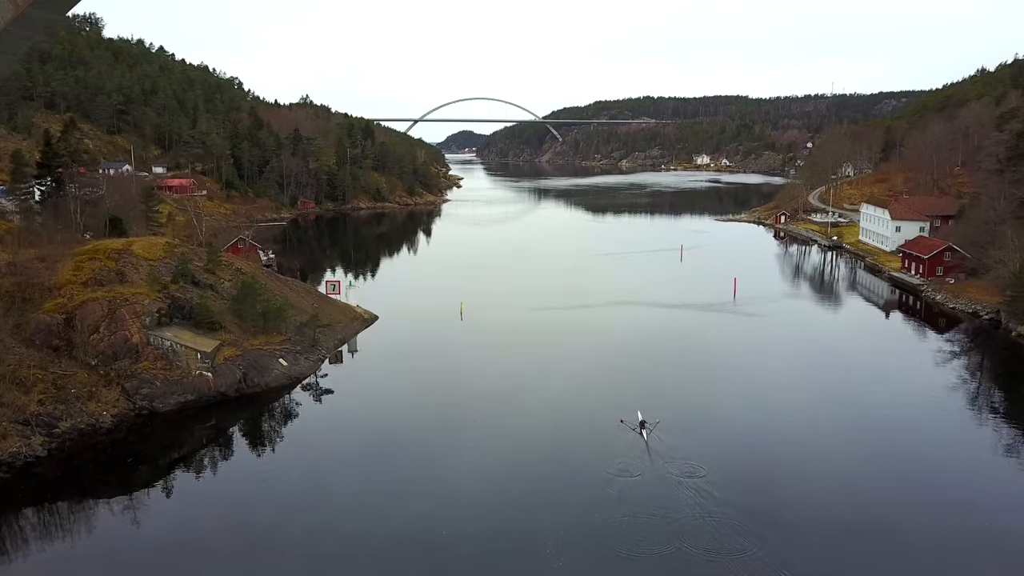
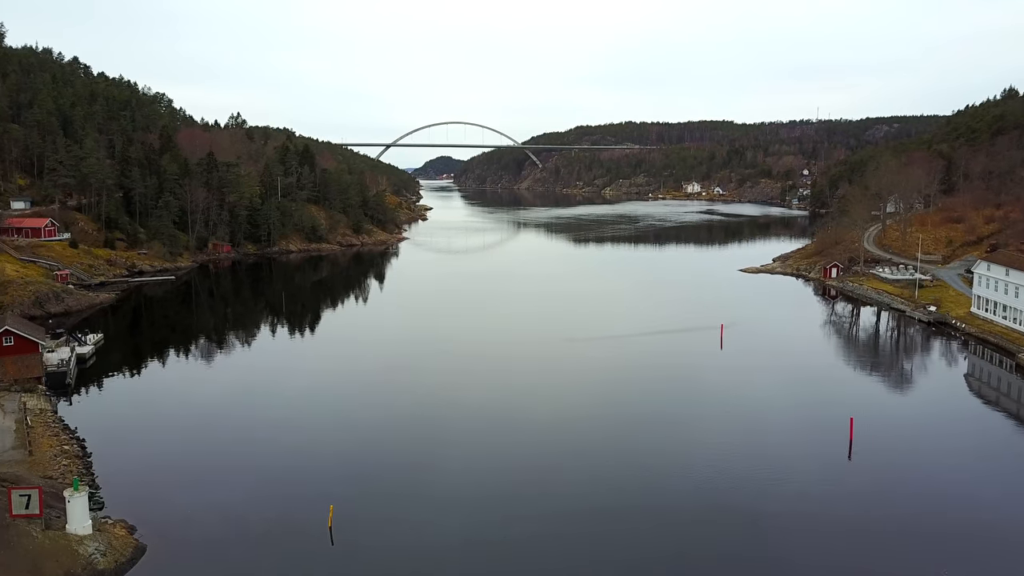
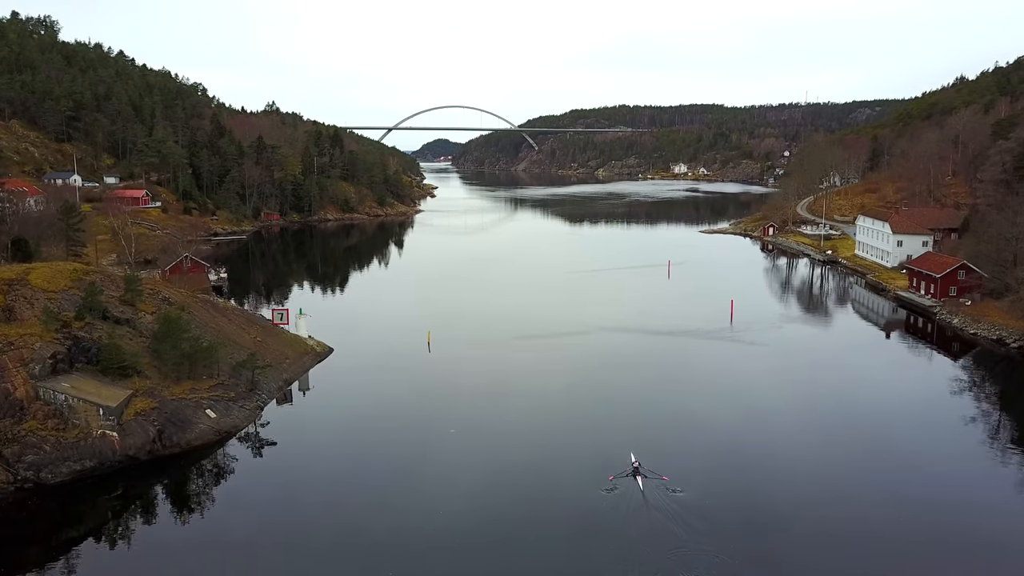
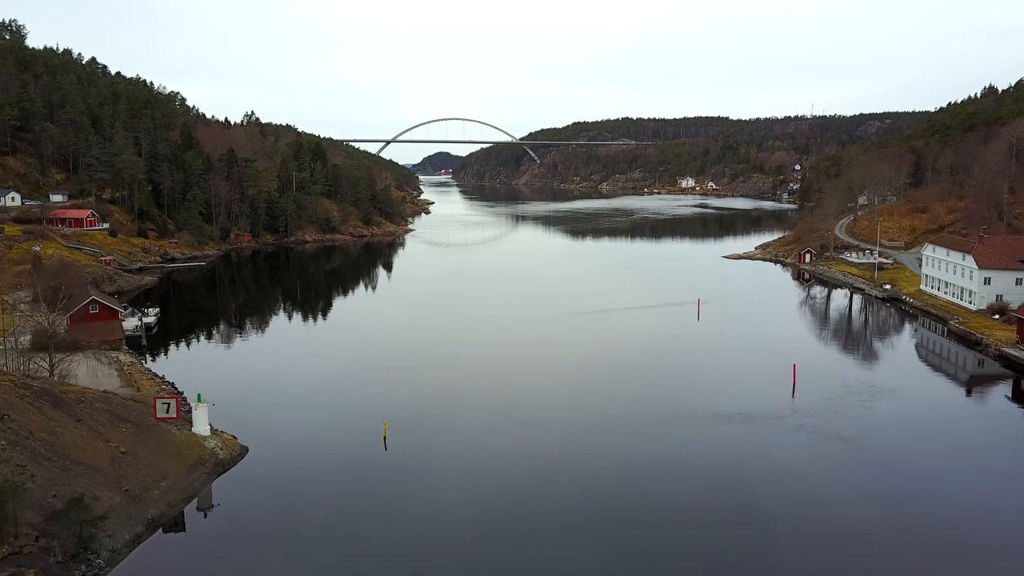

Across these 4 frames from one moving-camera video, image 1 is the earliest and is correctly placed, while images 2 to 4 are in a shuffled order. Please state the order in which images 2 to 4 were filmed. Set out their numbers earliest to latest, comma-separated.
3, 4, 2
